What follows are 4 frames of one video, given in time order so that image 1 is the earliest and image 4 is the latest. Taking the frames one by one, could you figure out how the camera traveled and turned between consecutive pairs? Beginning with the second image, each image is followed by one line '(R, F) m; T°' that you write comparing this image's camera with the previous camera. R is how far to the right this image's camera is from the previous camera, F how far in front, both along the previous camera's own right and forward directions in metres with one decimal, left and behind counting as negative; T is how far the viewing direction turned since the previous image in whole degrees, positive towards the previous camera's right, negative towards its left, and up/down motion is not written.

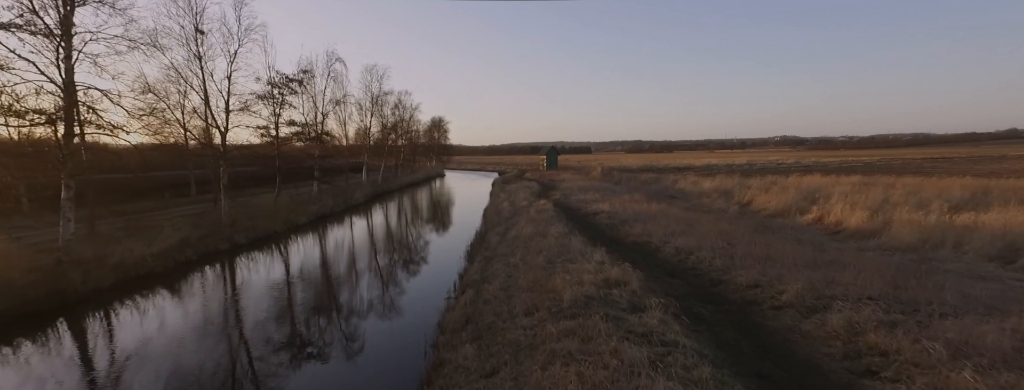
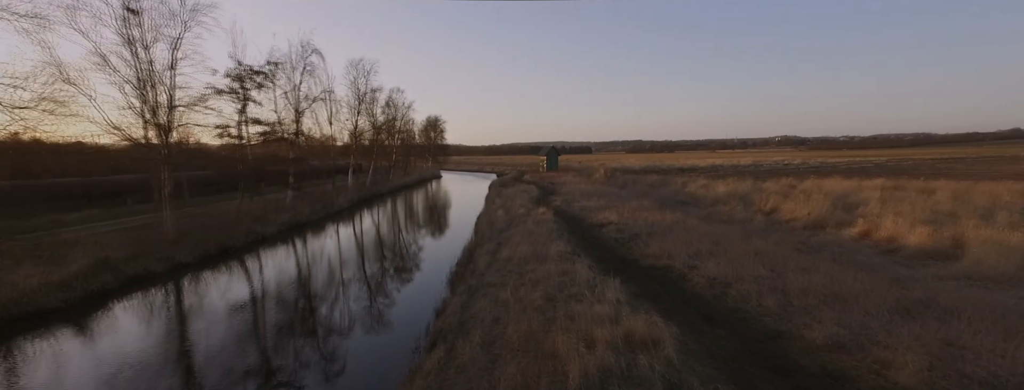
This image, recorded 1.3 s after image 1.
(+0.2, +2.0) m; 0°
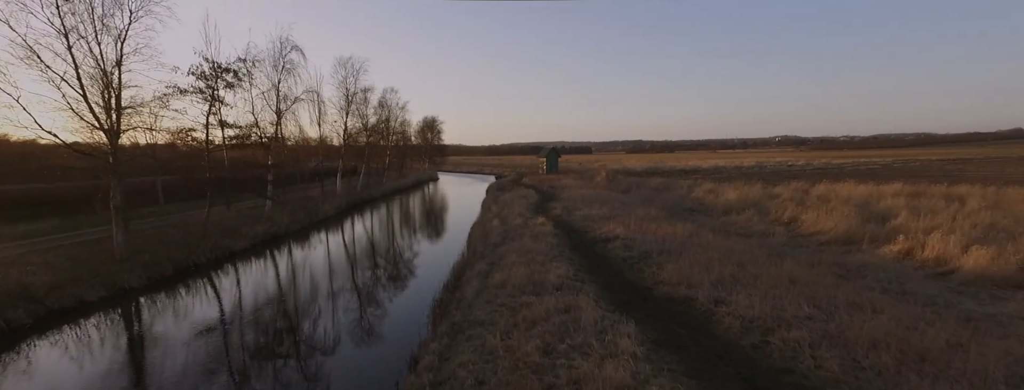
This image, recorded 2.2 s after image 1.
(+0.1, +1.4) m; 0°
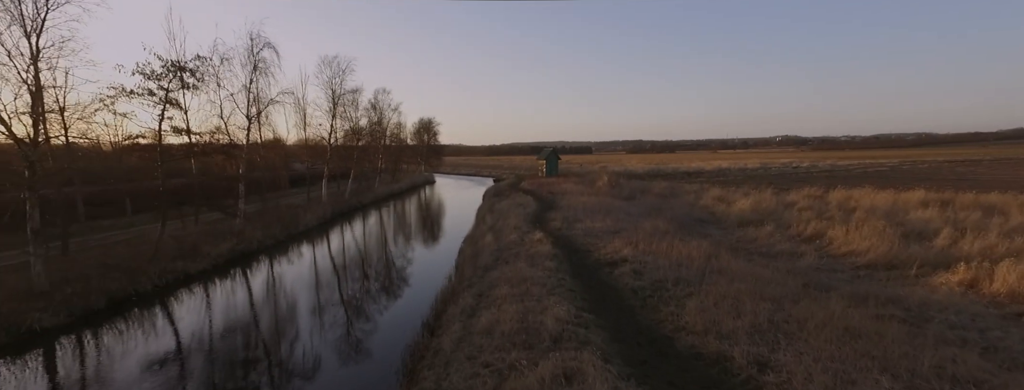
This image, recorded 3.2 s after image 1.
(+0.2, +1.5) m; 0°
